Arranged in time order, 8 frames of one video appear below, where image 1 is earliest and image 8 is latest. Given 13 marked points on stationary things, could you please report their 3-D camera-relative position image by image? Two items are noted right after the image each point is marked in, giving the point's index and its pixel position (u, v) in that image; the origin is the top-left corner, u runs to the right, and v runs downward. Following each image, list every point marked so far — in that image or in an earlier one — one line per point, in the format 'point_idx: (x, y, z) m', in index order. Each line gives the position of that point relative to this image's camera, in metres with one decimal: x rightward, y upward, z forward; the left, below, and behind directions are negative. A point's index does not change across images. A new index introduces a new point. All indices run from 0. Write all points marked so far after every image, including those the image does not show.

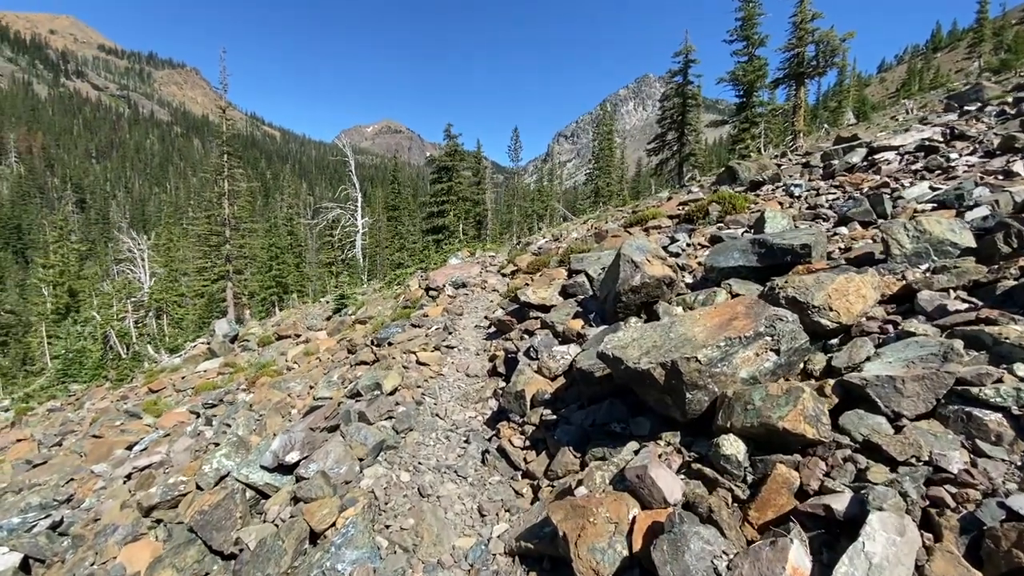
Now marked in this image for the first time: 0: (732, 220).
0: (+4.7, +1.5, +10.4) m
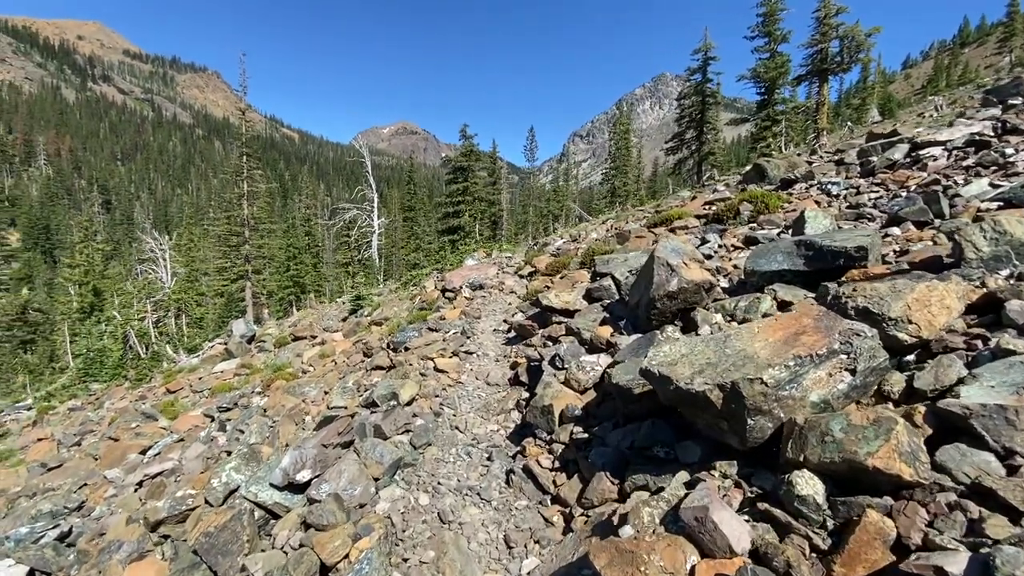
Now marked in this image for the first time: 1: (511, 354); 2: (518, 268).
0: (+5.2, +1.4, +9.9) m
1: (0.0, -1.2, +8.6) m
2: (+0.2, +0.8, +19.5) m
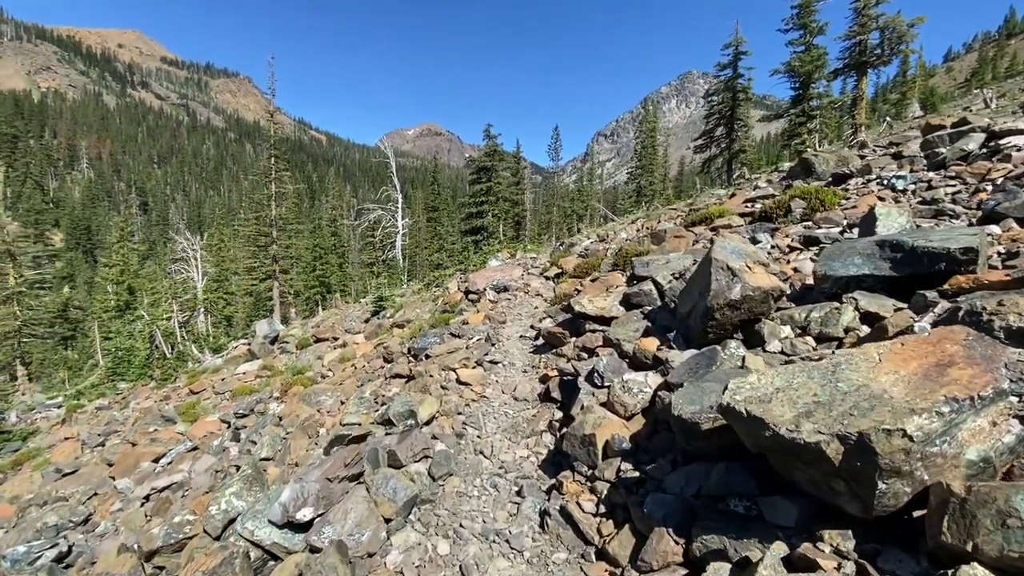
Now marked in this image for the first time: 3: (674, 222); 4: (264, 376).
0: (+5.7, +1.3, +8.9) m
1: (+0.4, -1.3, +7.9) m
2: (+1.2, +0.7, +18.8) m
3: (+5.3, +2.2, +15.9) m
4: (-9.2, -3.3, +18.0) m
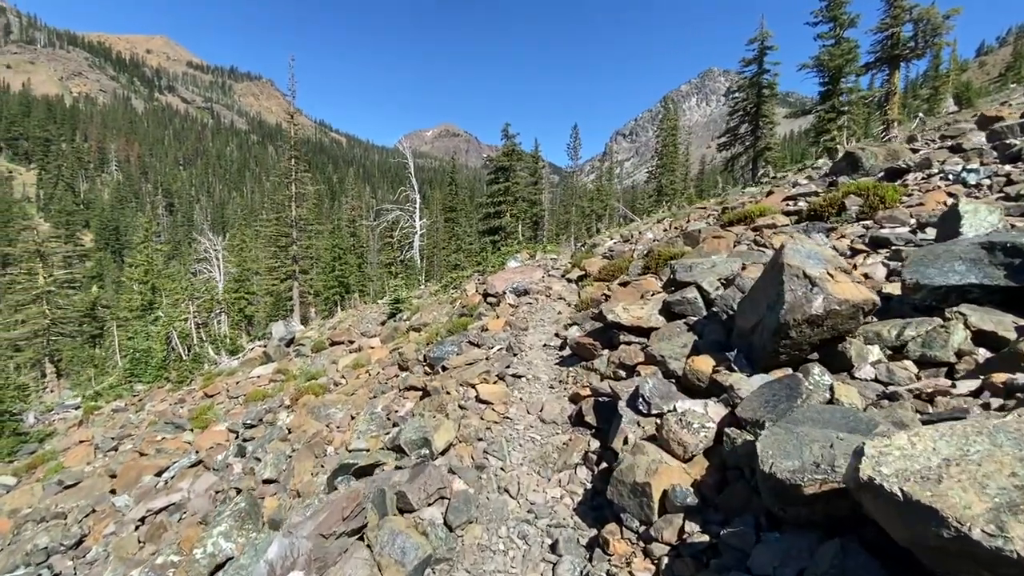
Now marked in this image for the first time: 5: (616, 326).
0: (+6.1, +1.2, +7.9) m
1: (+0.8, -1.4, +7.1) m
2: (+2.0, +0.6, +17.9) m
3: (+5.9, +2.0, +14.9) m
4: (-8.4, -3.3, +17.5) m
5: (+1.5, -0.6, +7.2) m
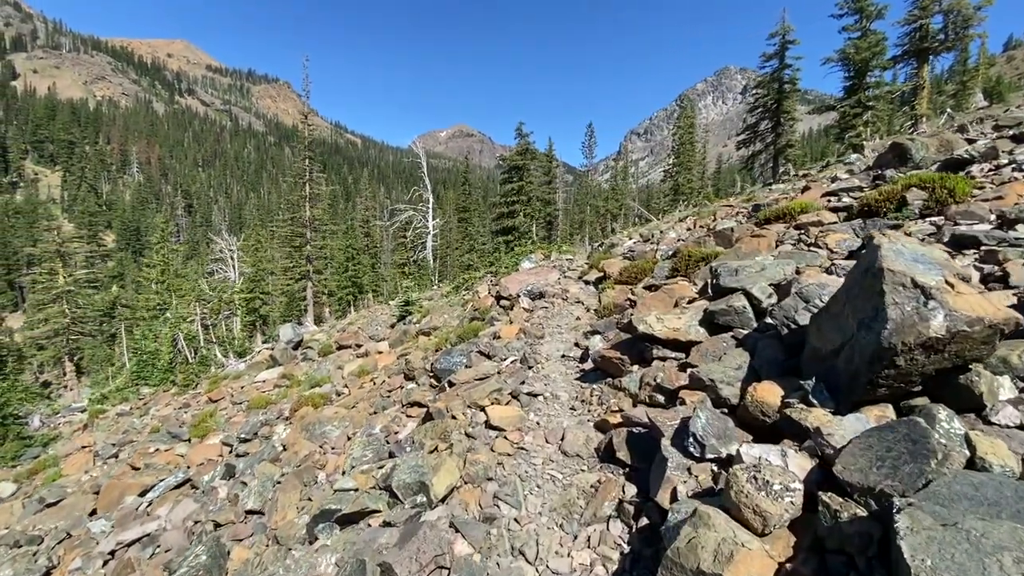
0: (+6.3, +1.1, +6.8) m
1: (+1.0, -1.4, +6.1) m
2: (+2.5, +0.5, +16.9) m
3: (+6.4, +1.9, +13.8) m
4: (-7.9, -3.4, +16.8) m
5: (+1.7, -0.6, +6.3) m
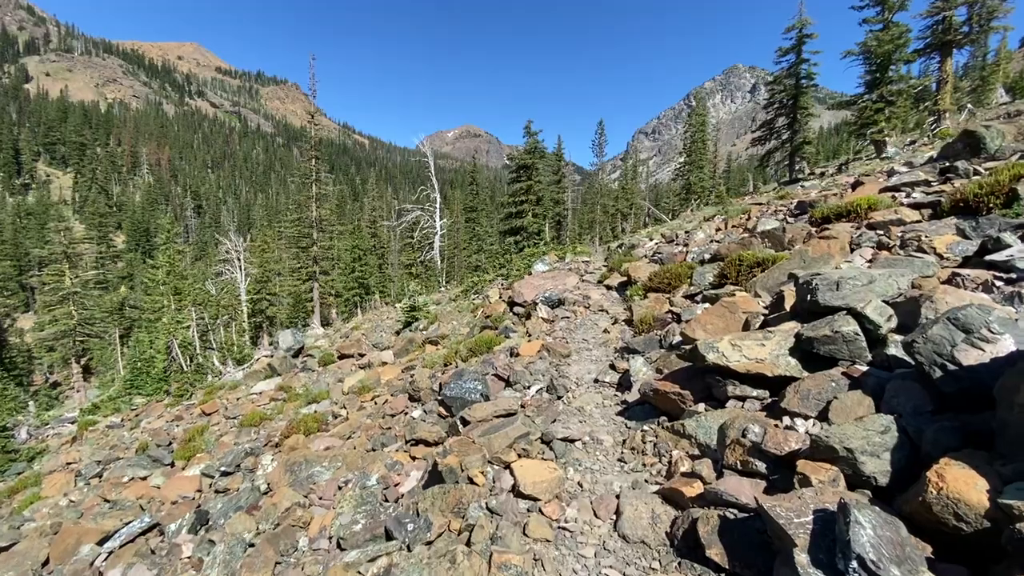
0: (+6.7, +0.9, +5.4) m
1: (+1.3, -1.6, +4.7) m
2: (+3.0, +0.3, +15.5) m
3: (+6.8, +1.8, +12.4) m
4: (-7.5, -3.6, +15.6) m
5: (+2.1, -0.8, +4.9) m
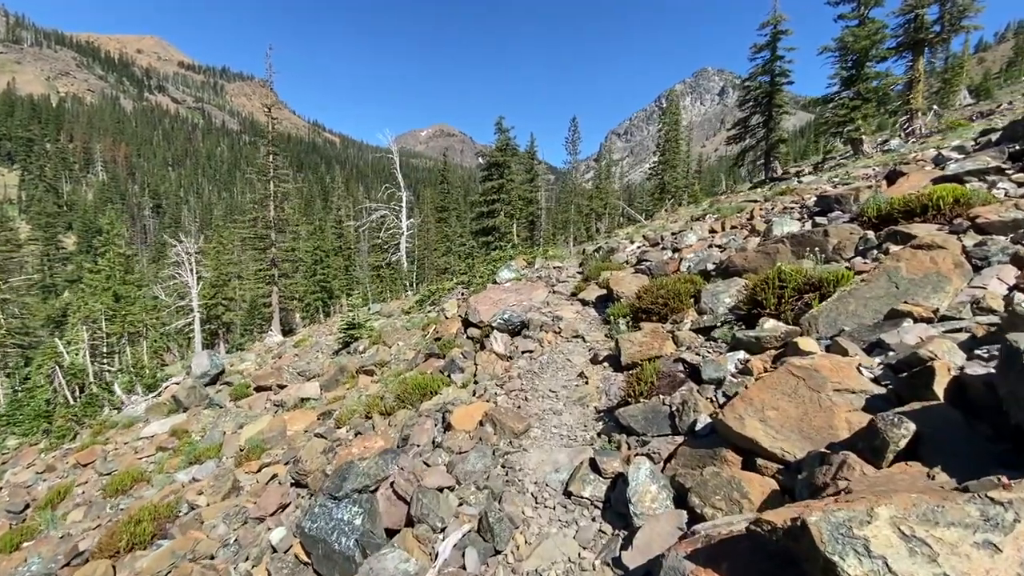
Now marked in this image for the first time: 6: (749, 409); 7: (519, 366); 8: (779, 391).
0: (+6.0, +0.5, +2.7) m
1: (+0.7, -2.0, +1.8) m
2: (+1.7, -0.1, +12.6) m
3: (+5.7, +1.4, +9.7) m
4: (-8.6, -4.1, +12.1) m
5: (+1.4, -1.2, +1.9) m
6: (+1.7, -0.9, +3.5) m
7: (+0.1, -1.3, +7.9) m
8: (+1.9, -0.7, +3.4) m
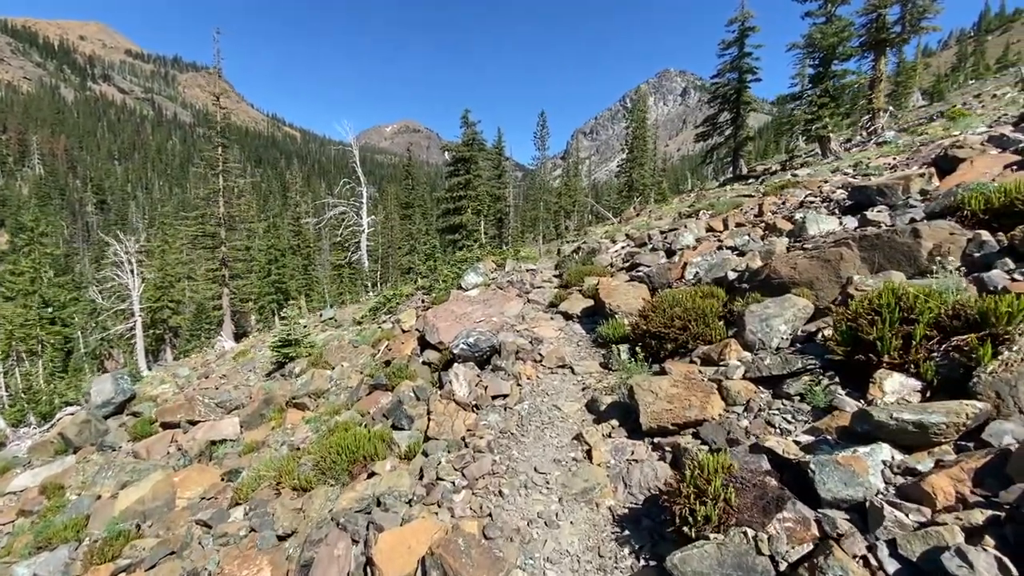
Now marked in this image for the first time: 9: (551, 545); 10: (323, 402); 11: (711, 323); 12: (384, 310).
0: (+5.9, +0.3, +0.7) m
1: (+0.7, -2.3, -0.5) m
2: (+1.0, -0.3, +10.4) m
3: (+5.2, +1.2, +7.7) m
4: (-9.3, -4.4, +9.2) m
5: (+1.4, -1.5, -0.3) m
6: (+1.6, -1.1, +1.3) m
7: (-0.3, -1.5, +5.6) m
8: (+1.8, -1.0, +1.2) m
9: (+0.2, -1.8, +3.3) m
10: (-3.9, -2.3, +9.8) m
11: (+2.4, -0.4, +5.8) m
12: (-4.5, -0.8, +16.9) m
